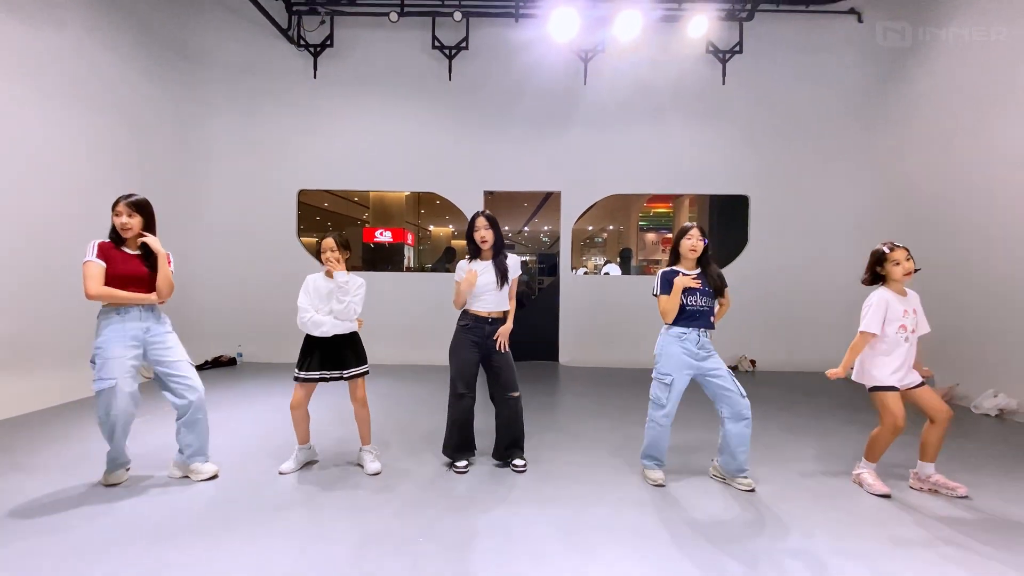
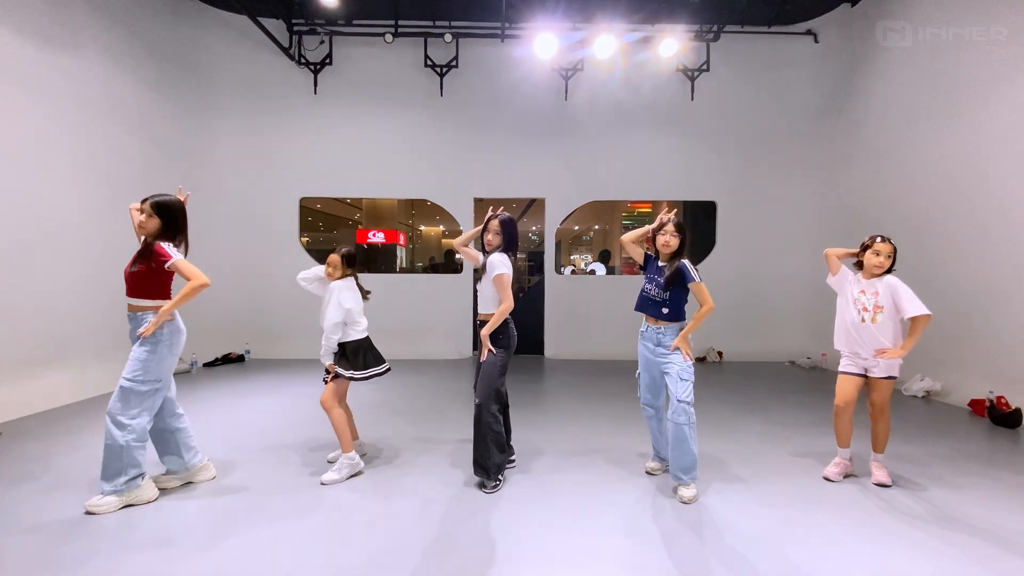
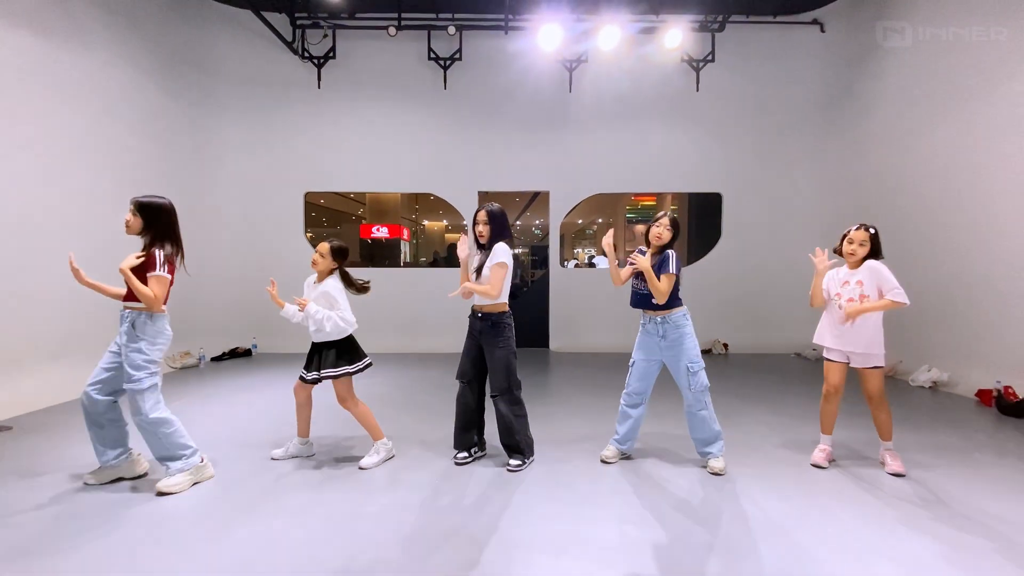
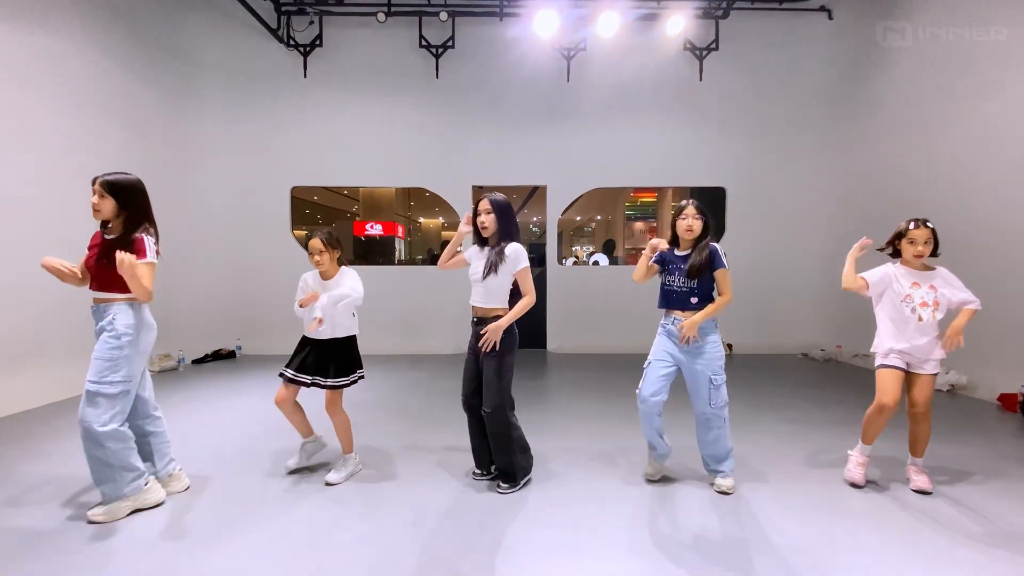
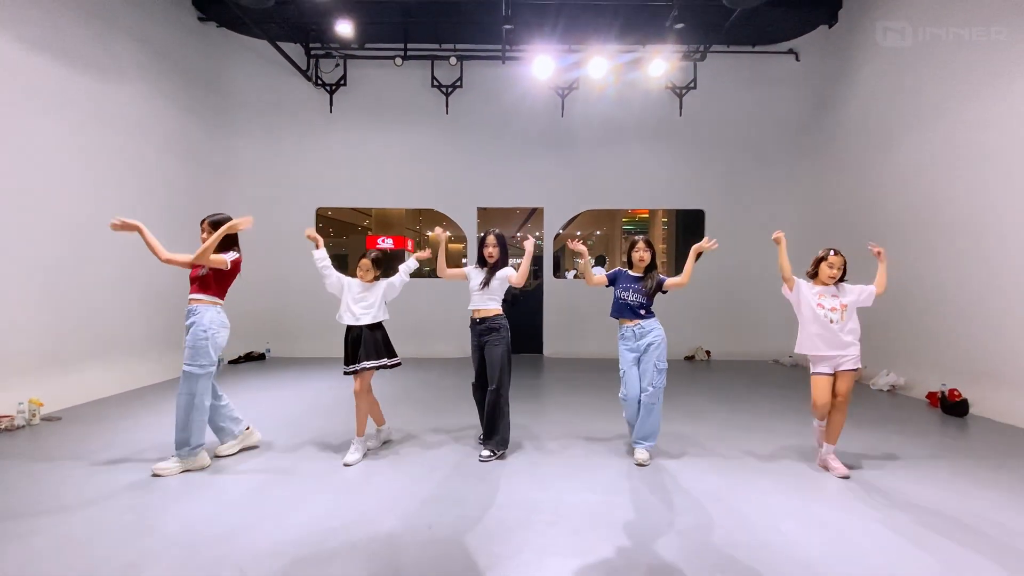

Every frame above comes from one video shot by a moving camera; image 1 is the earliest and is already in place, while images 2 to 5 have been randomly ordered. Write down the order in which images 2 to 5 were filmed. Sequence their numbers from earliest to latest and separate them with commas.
5, 2, 4, 3
